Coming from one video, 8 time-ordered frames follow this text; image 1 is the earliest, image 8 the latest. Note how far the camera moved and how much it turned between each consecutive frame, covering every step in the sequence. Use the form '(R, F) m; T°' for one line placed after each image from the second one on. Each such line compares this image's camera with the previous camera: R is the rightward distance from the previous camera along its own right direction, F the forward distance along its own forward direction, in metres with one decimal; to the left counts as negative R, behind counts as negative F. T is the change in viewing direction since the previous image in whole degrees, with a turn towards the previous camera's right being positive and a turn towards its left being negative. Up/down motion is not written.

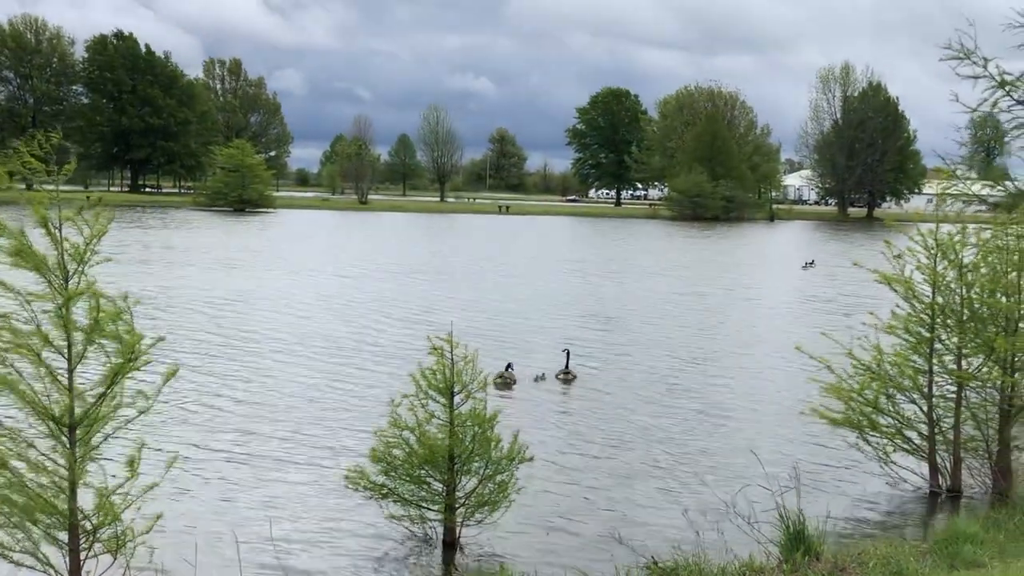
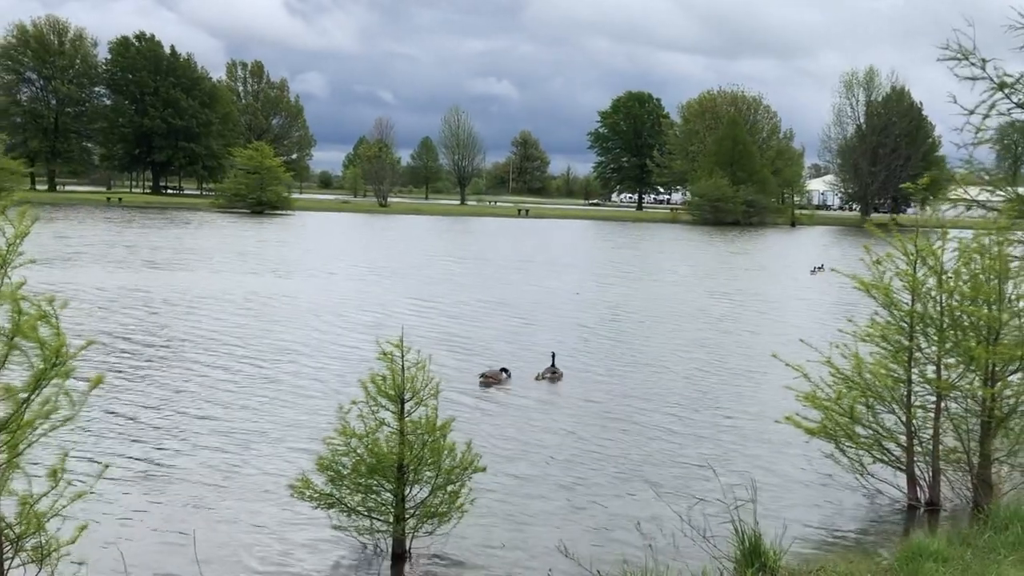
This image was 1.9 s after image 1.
(+0.7, +0.3) m; -1°
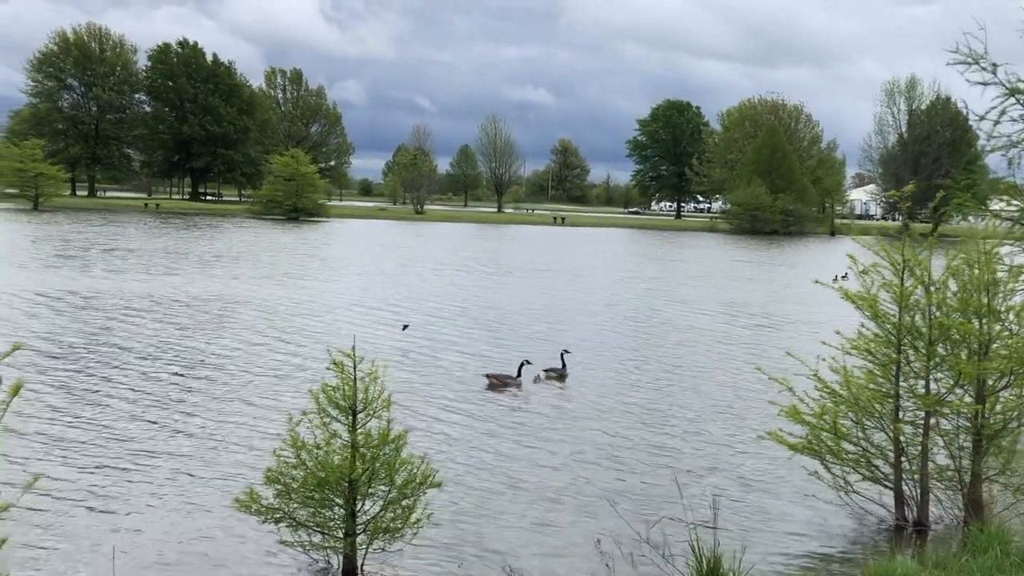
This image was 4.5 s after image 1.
(+0.8, +0.4) m; -2°
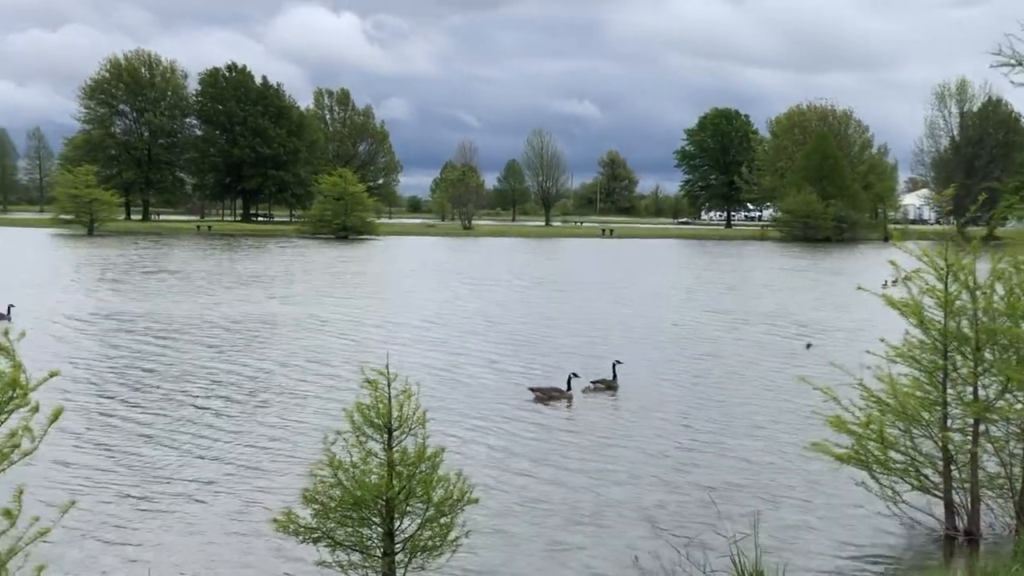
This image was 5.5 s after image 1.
(0.0, +0.1) m; -2°
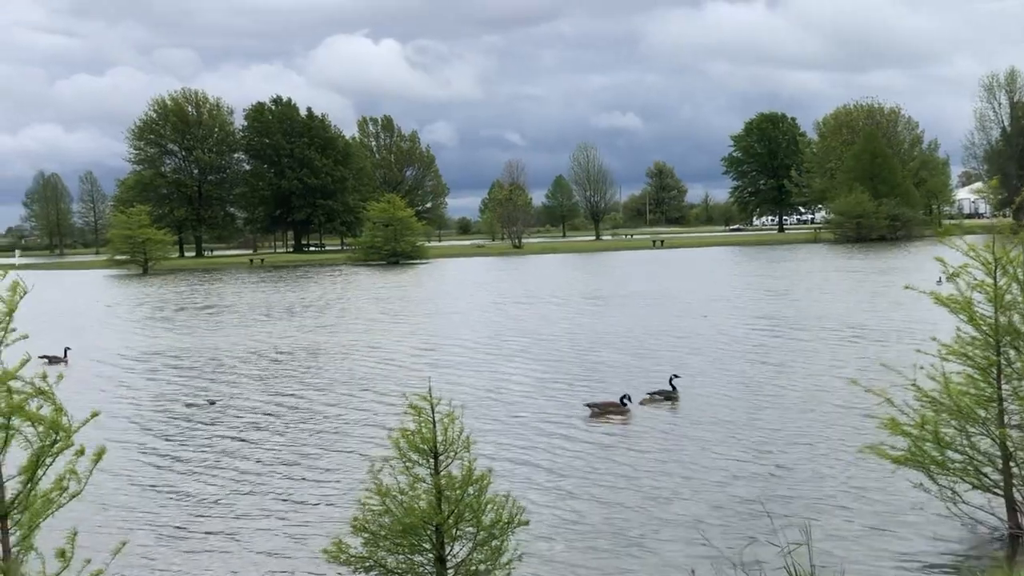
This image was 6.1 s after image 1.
(0.0, +0.1) m; -2°
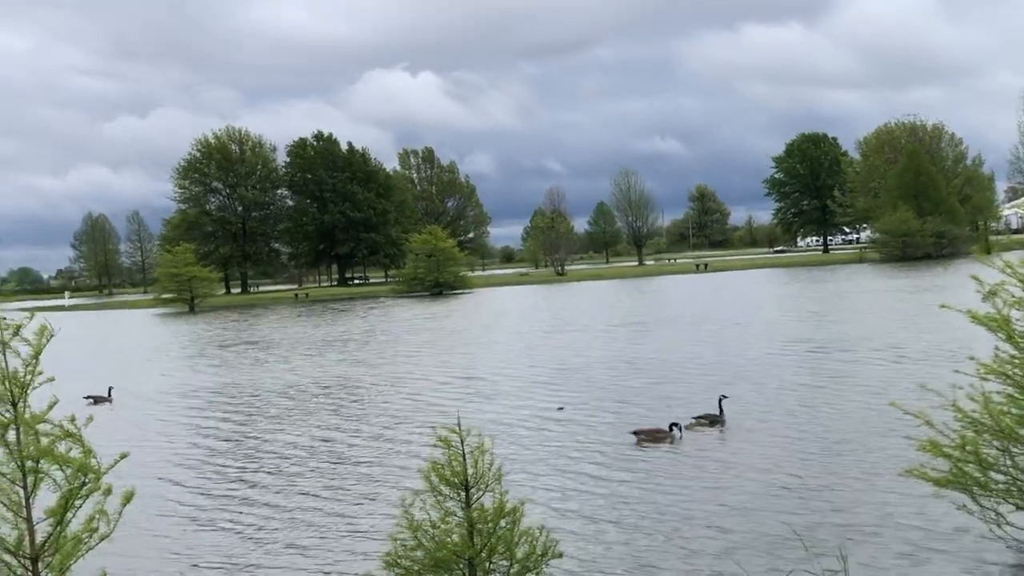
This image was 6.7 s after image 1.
(0.0, 0.0) m; -2°
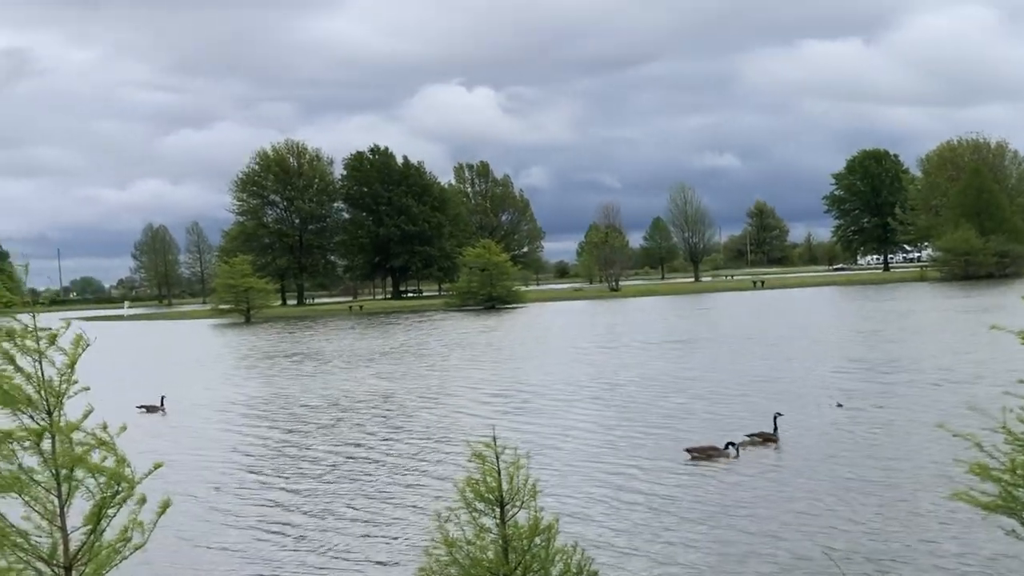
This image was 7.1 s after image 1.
(0.0, +0.1) m; -3°
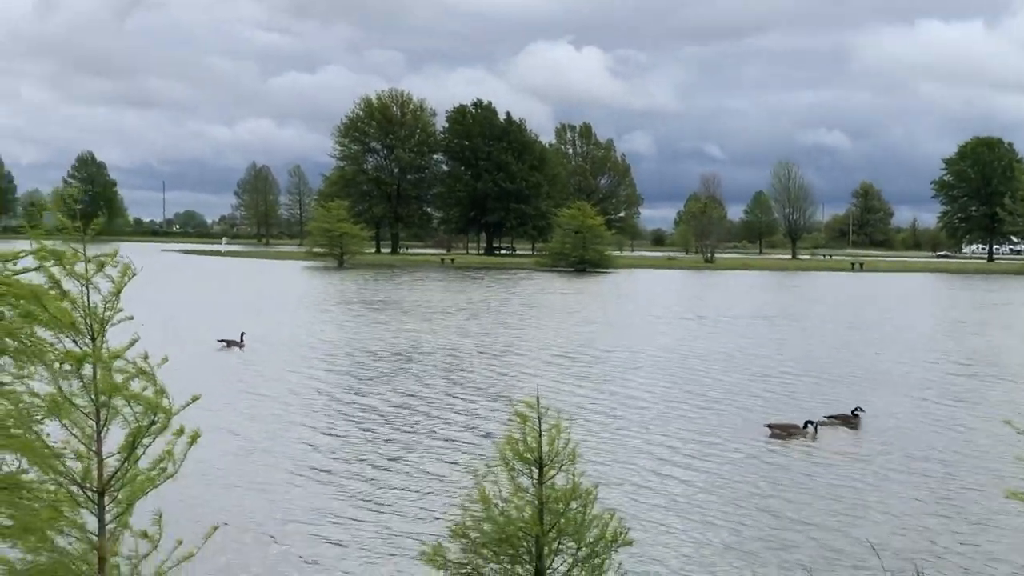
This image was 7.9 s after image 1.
(+0.2, +0.2) m; -5°
